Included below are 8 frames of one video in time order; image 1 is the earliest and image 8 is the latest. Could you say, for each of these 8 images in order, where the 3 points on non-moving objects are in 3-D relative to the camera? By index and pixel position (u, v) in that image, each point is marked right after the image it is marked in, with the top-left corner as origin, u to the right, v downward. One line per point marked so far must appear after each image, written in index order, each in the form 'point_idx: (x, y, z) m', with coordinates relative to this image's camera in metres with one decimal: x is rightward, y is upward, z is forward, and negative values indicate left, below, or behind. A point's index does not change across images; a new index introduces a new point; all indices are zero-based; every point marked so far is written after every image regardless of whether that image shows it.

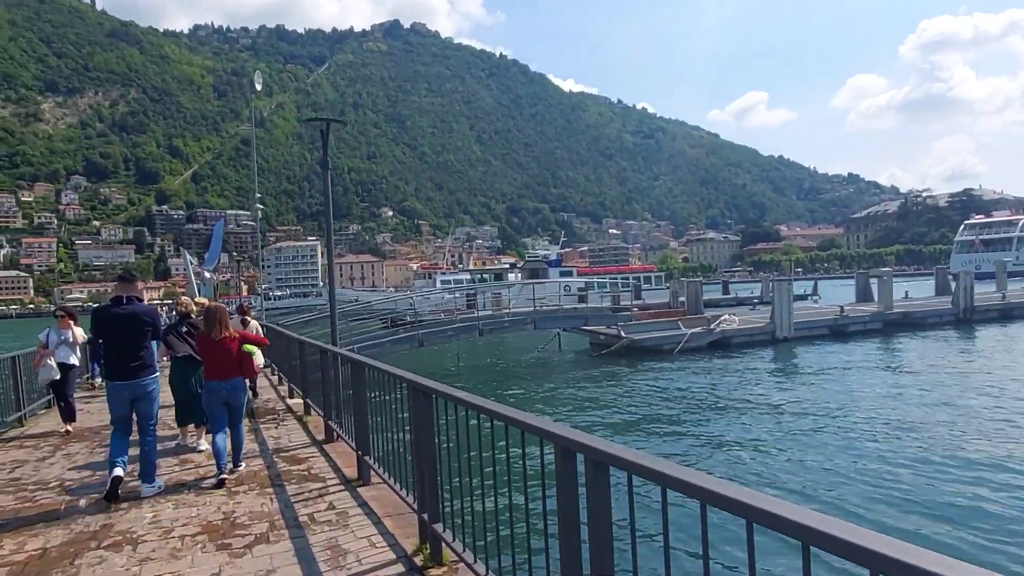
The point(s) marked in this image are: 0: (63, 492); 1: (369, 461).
0: (-3.8, -1.7, +5.9) m
1: (-1.2, -1.5, +5.8) m
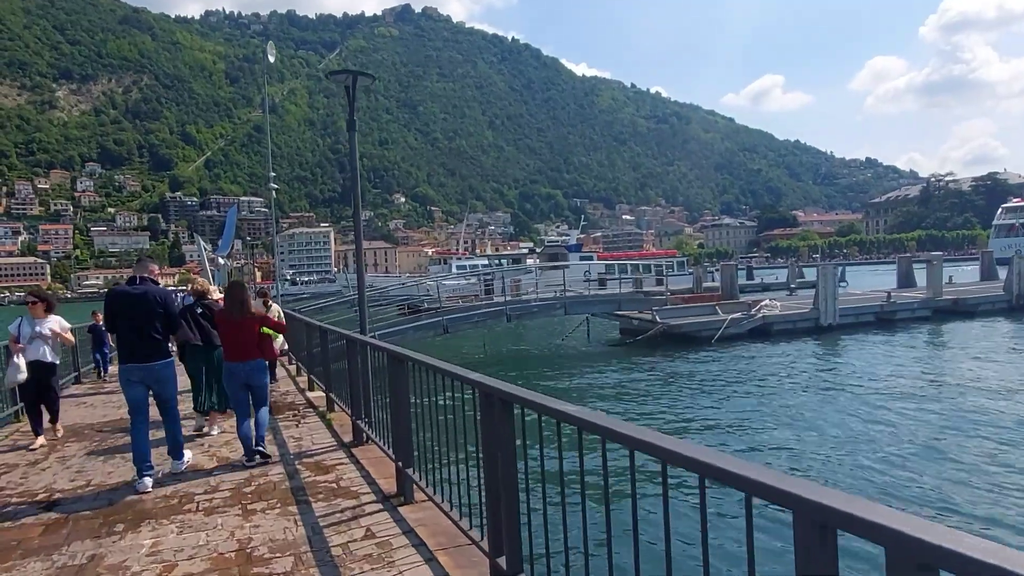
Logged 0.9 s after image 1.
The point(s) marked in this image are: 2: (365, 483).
0: (-3.4, -1.6, +5.0) m
1: (-0.7, -1.3, +4.9) m
2: (-1.1, -1.5, +5.3) m
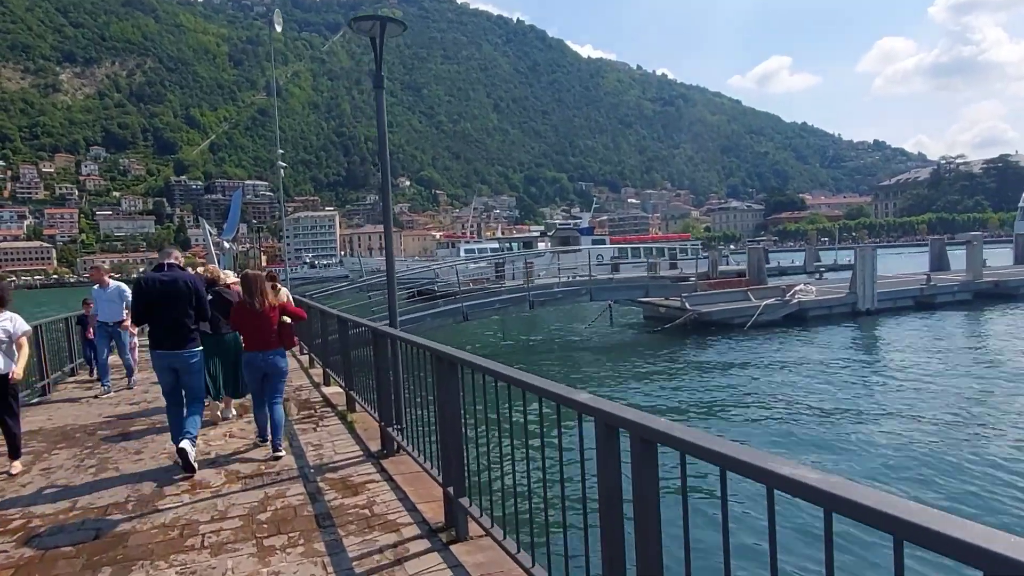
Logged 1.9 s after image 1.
0: (-2.9, -1.5, +4.2) m
1: (-0.3, -1.3, +4.1) m
2: (-0.7, -1.4, +4.5) m
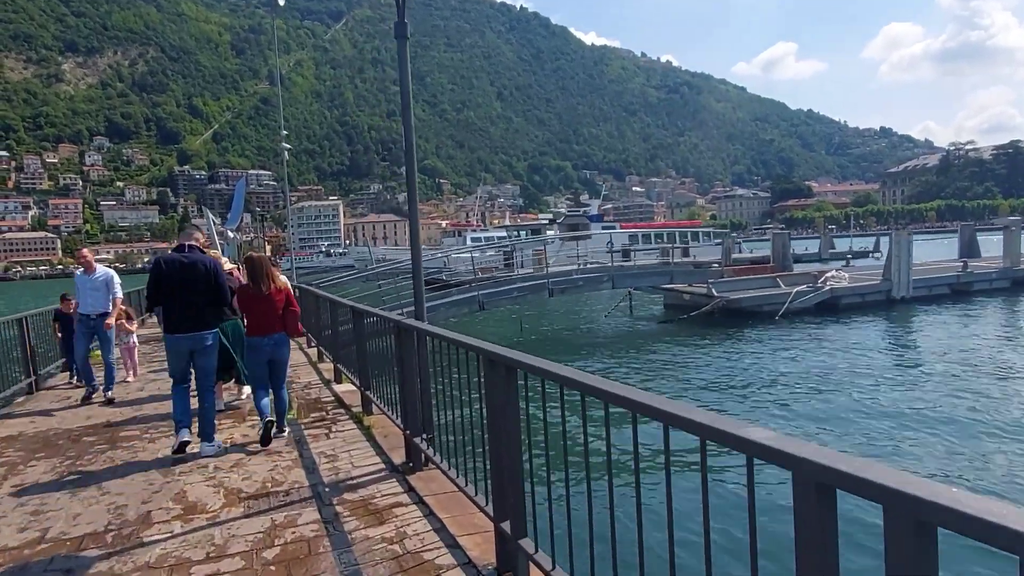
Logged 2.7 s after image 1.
0: (-2.6, -1.4, +3.5) m
1: (0.0, -1.2, +3.3) m
2: (-0.4, -1.4, +3.7) m
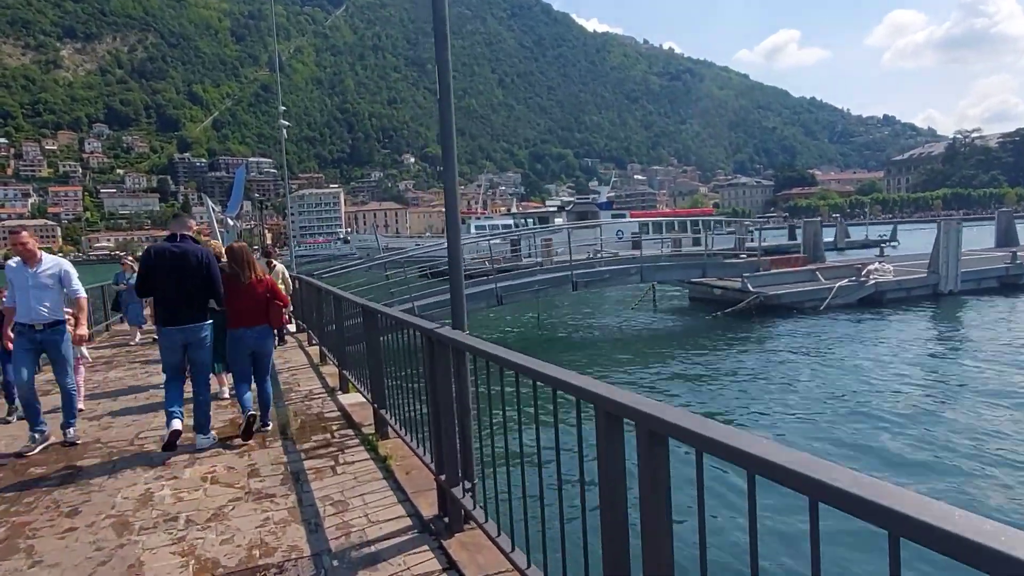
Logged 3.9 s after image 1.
0: (-2.3, -1.4, +2.3) m
1: (+0.3, -1.2, +2.2) m
2: (-0.1, -1.4, +2.6) m
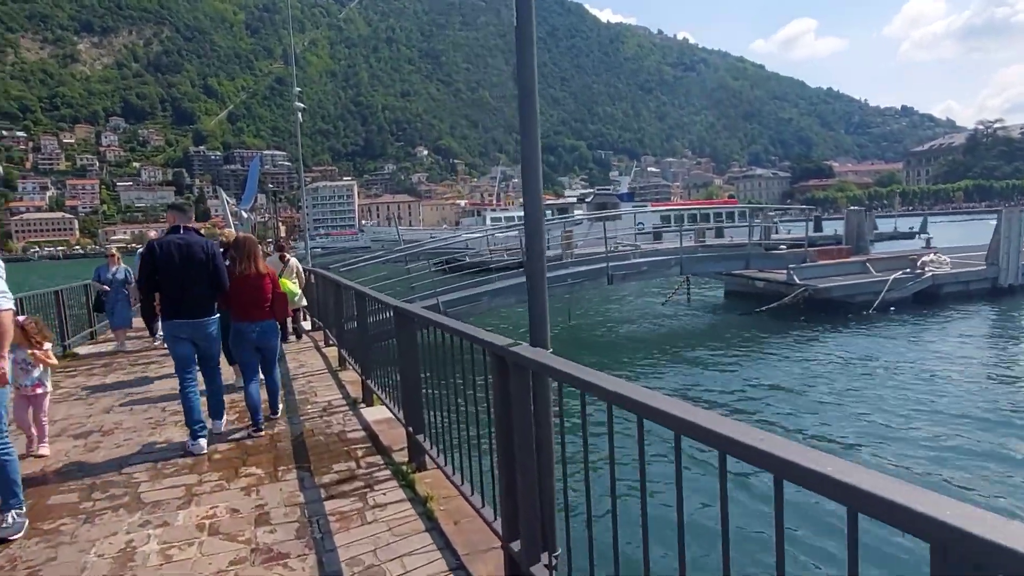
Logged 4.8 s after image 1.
0: (-2.0, -1.5, +1.8) m
1: (+0.7, -1.2, +1.6) m
2: (+0.3, -1.4, +2.0) m
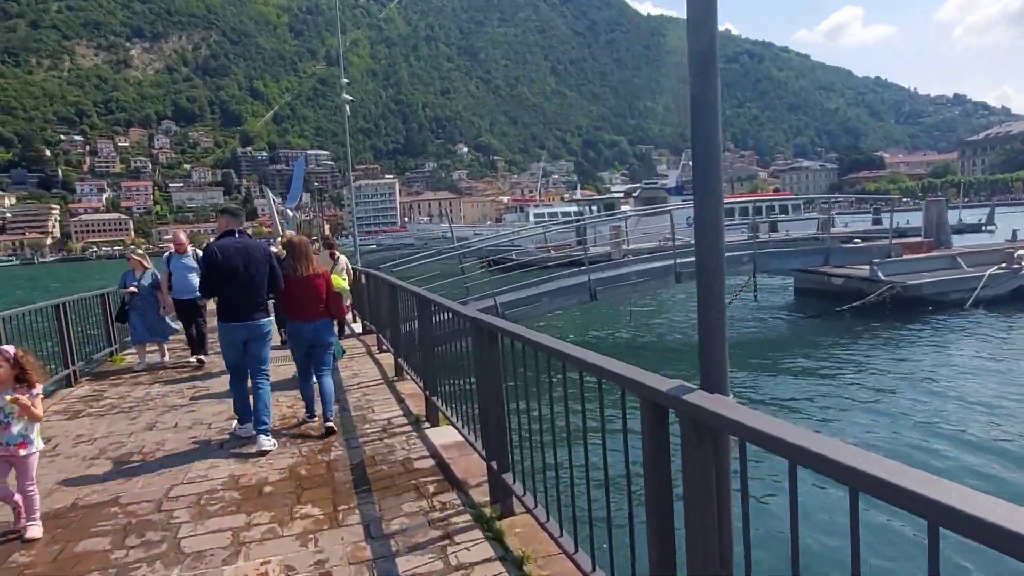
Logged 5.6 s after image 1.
0: (-1.5, -1.5, +1.7) m
1: (+1.1, -1.2, +1.3) m
2: (+0.8, -1.4, +1.8) m
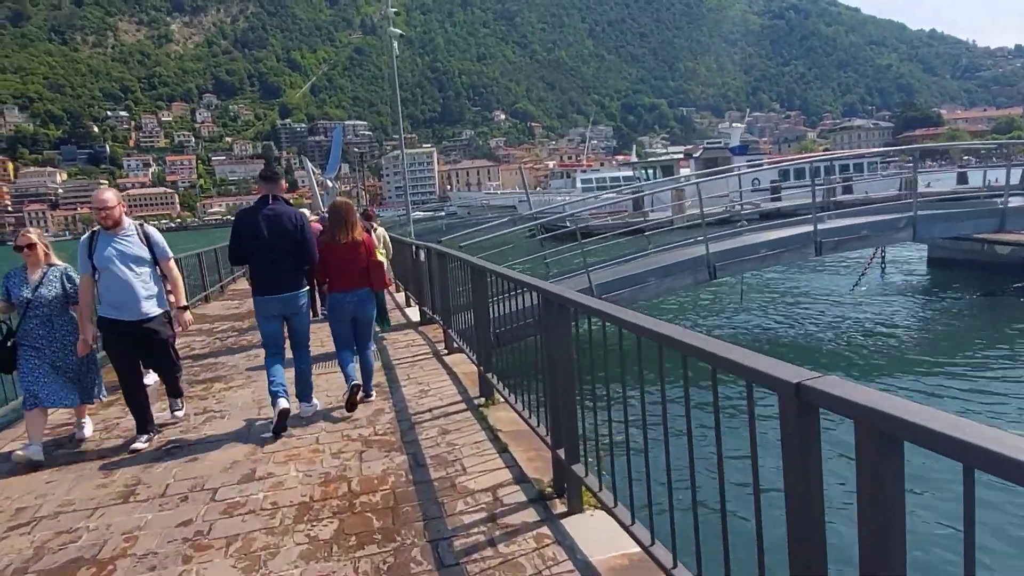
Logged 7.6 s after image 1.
0: (-0.6, -1.5, +0.3) m
1: (+2.0, -1.3, -0.2) m
2: (+1.7, -1.4, +0.3) m
